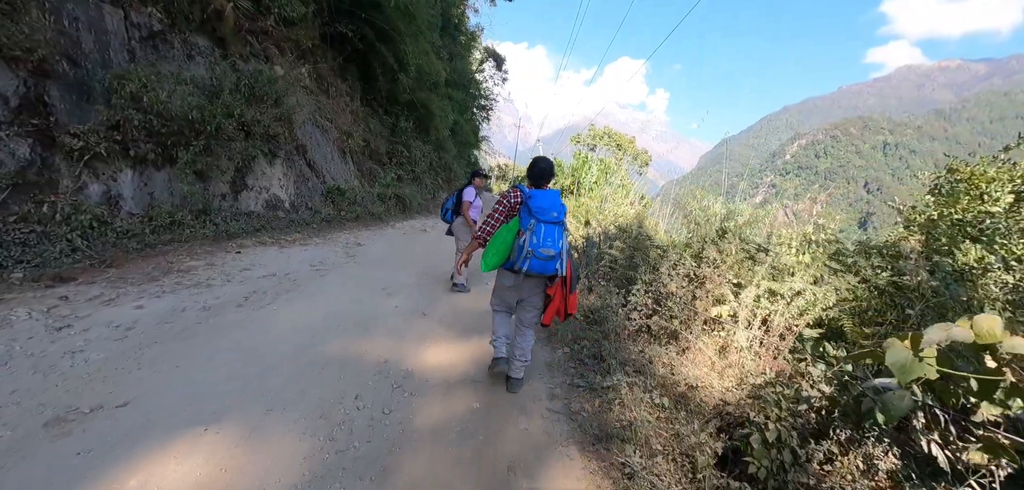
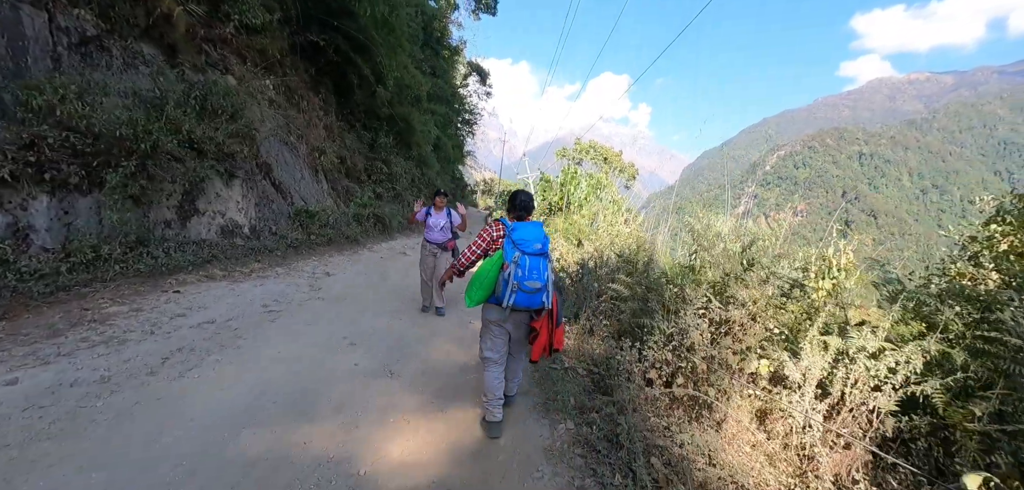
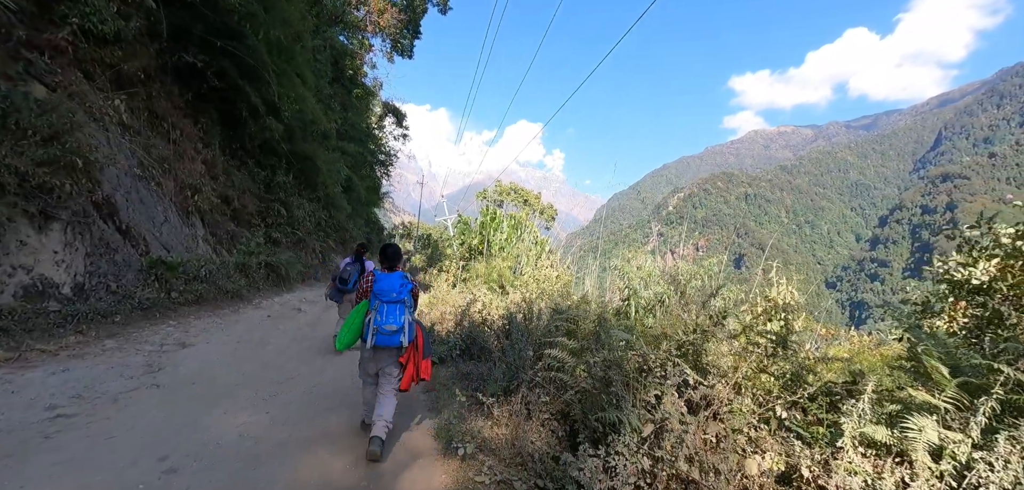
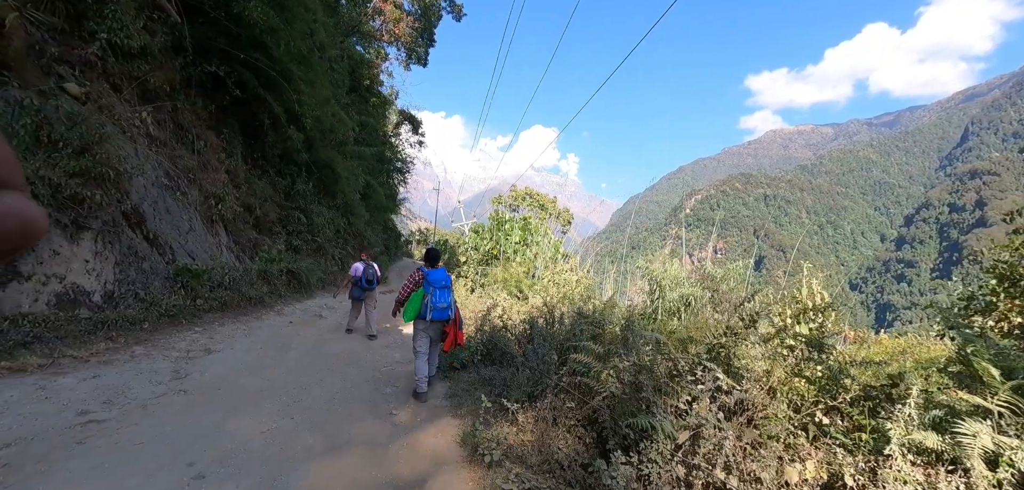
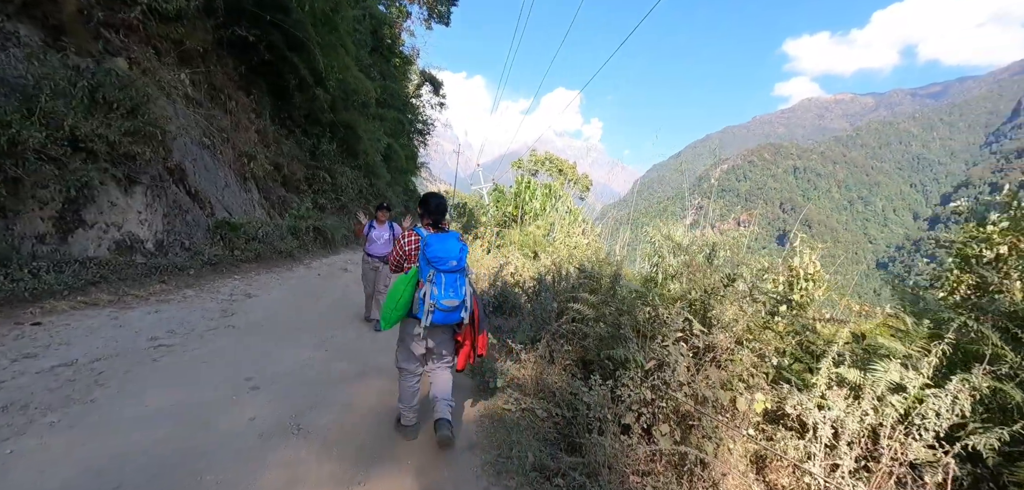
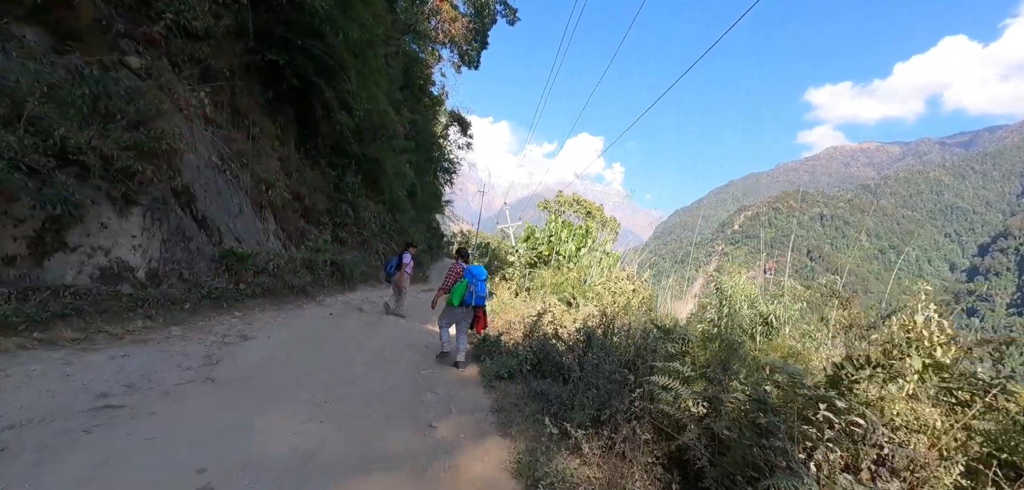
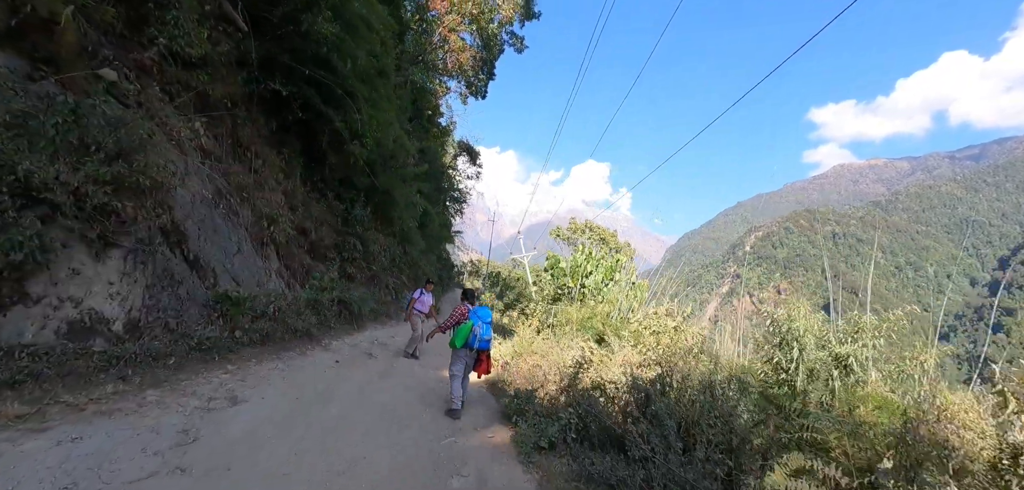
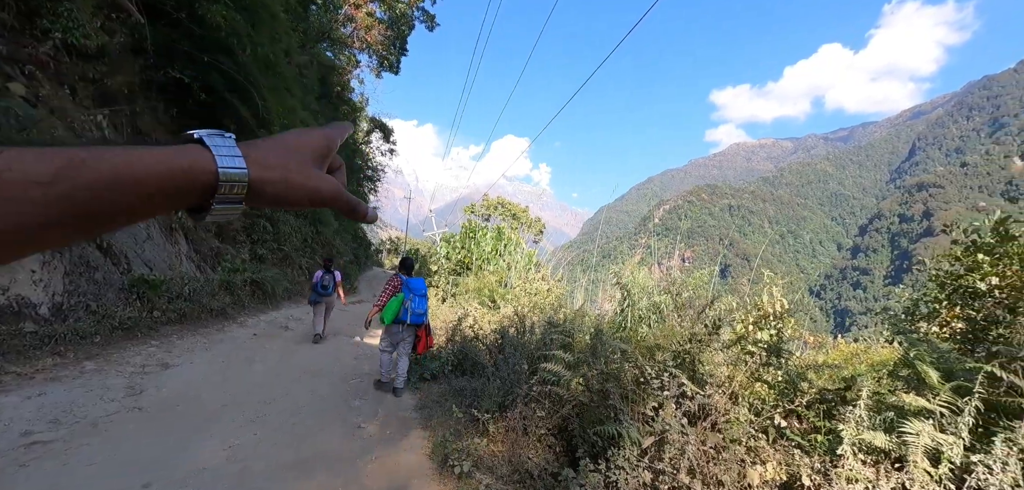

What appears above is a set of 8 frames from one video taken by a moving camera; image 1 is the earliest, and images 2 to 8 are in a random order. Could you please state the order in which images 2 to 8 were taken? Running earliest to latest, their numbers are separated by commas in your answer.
2, 5, 3, 4, 8, 6, 7
